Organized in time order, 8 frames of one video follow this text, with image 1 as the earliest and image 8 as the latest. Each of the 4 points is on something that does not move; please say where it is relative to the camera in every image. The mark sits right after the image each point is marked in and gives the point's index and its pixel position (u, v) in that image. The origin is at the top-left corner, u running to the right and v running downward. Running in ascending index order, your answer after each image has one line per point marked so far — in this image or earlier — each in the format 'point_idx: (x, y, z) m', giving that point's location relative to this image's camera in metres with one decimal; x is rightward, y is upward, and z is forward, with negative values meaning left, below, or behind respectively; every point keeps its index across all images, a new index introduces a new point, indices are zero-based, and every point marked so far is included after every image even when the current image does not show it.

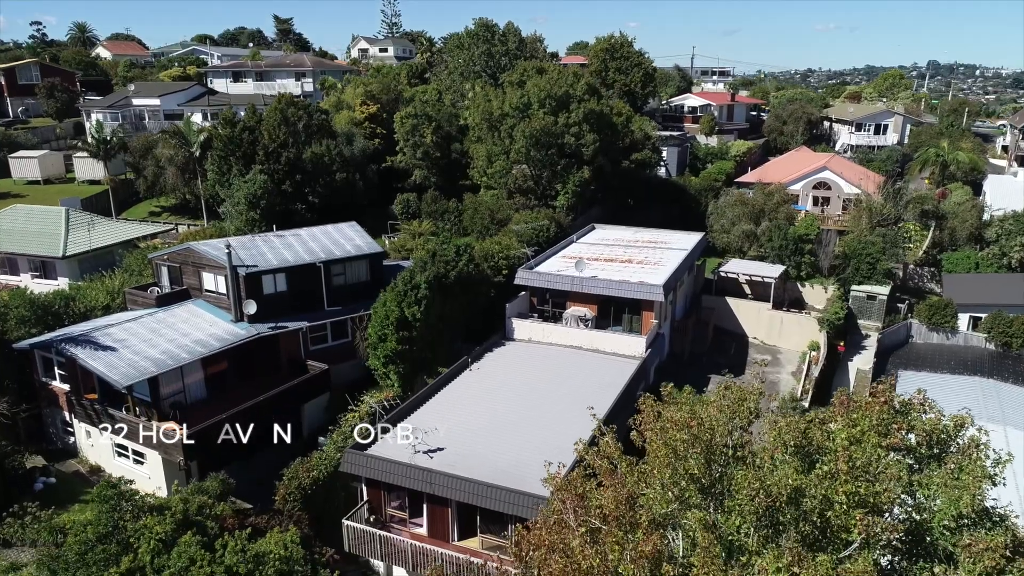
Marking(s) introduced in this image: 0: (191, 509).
0: (-6.0, -4.1, +13.5) m
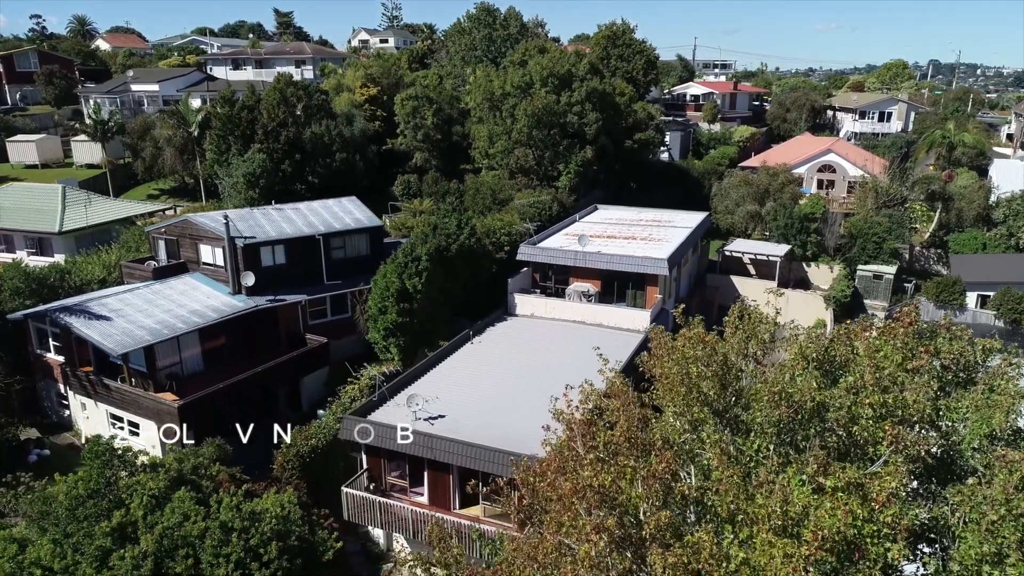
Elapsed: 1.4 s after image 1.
0: (-5.9, -3.2, +13.1) m
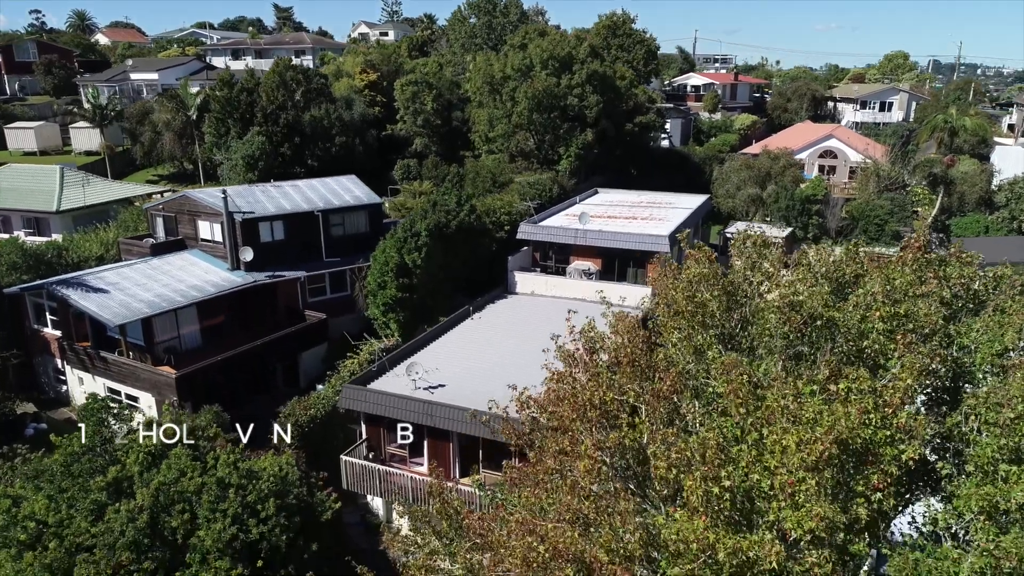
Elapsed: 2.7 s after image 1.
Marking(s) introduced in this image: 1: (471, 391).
0: (-5.9, -2.5, +12.9) m
1: (-1.0, -2.4, +16.6) m
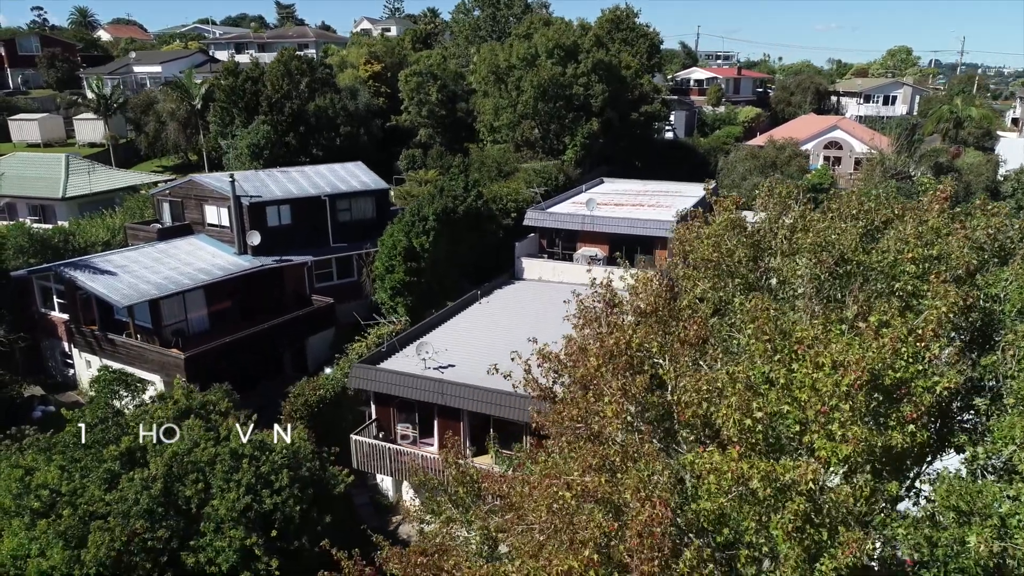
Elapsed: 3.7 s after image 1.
0: (-5.7, -2.0, +12.9) m
1: (-0.7, -1.9, +16.5) m
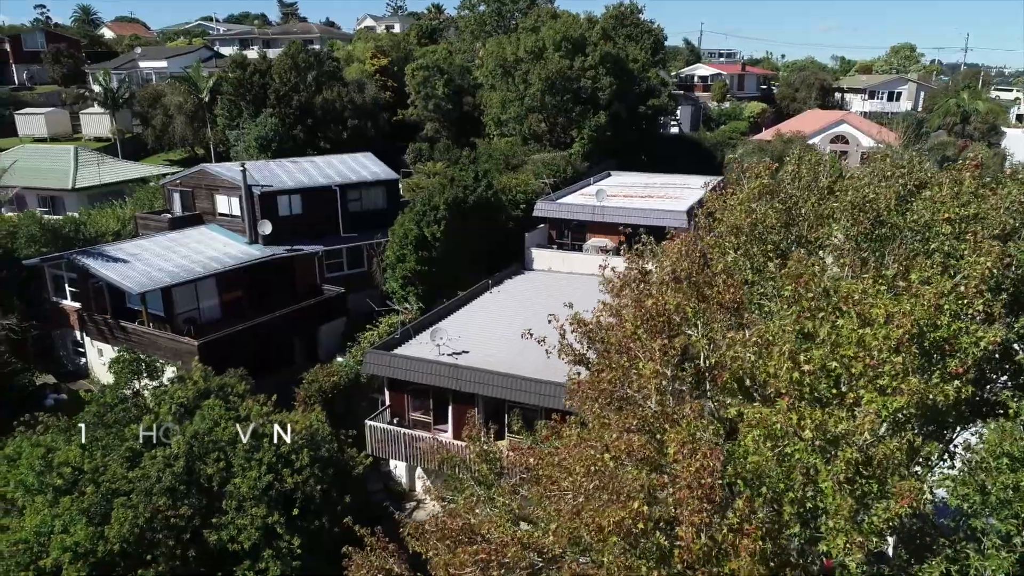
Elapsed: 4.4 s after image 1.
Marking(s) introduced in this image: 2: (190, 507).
0: (-5.4, -1.7, +12.9) m
1: (-0.4, -1.6, +16.5) m
2: (-4.7, -3.2, +10.5) m
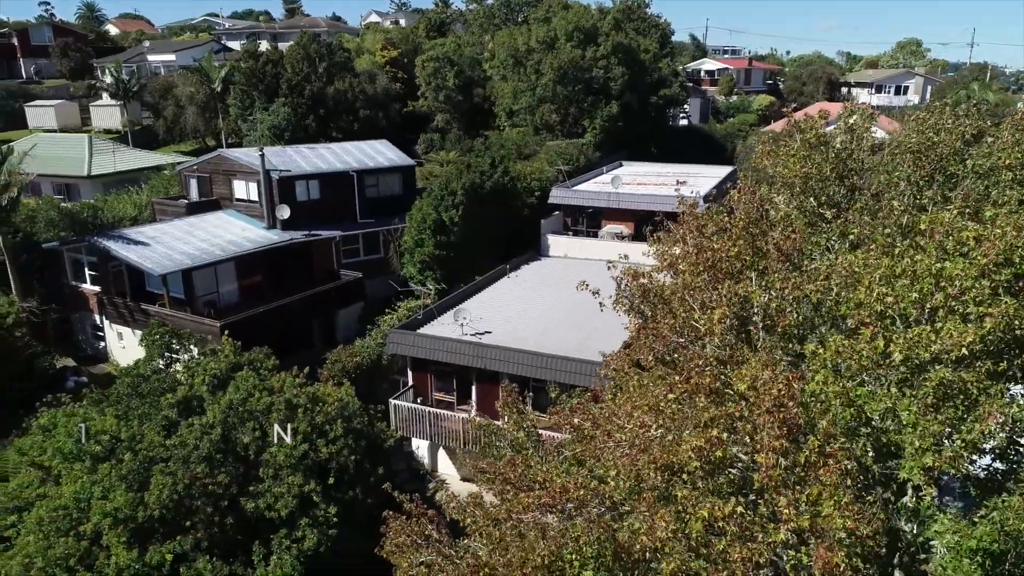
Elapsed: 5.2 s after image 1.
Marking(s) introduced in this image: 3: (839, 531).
0: (-4.8, -1.2, +12.9) m
1: (+0.1, -1.1, +16.5) m
2: (-4.1, -2.7, +10.5) m
3: (+2.1, -1.6, +4.7) m
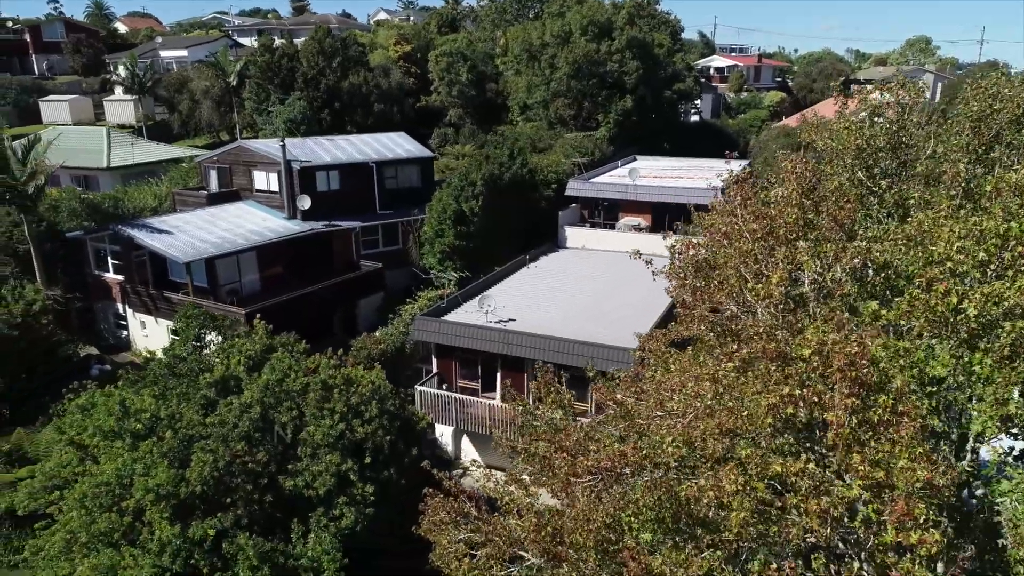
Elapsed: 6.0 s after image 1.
0: (-4.3, -0.9, +13.0) m
1: (+0.7, -0.8, +16.6) m
2: (-3.6, -2.4, +10.6) m
3: (+2.6, -1.3, +4.7) m
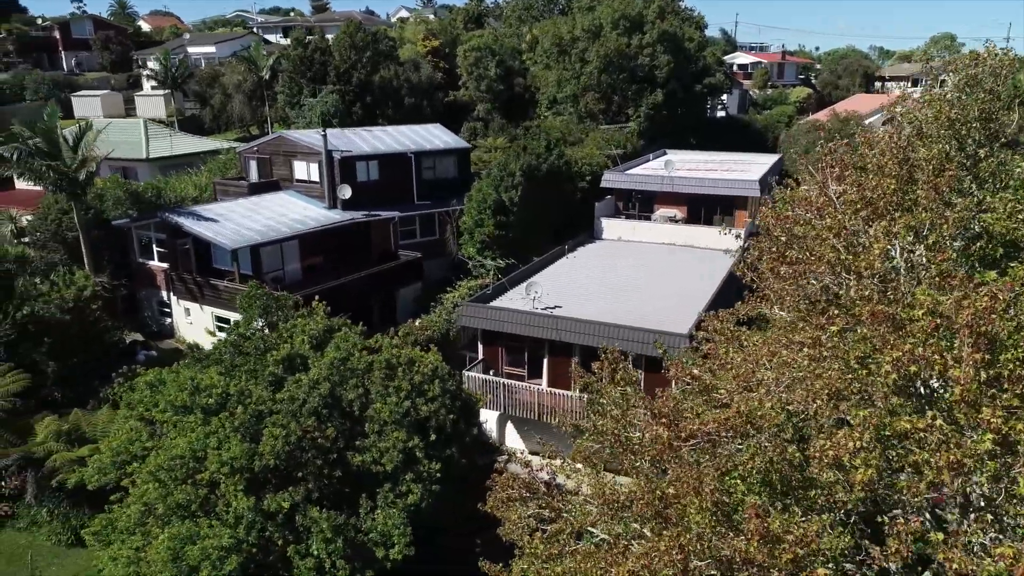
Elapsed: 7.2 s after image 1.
0: (-3.2, -0.6, +13.1) m
1: (+1.8, -0.5, +16.6) m
2: (-2.6, -2.1, +10.7) m
3: (+3.5, -1.0, +4.7) m
